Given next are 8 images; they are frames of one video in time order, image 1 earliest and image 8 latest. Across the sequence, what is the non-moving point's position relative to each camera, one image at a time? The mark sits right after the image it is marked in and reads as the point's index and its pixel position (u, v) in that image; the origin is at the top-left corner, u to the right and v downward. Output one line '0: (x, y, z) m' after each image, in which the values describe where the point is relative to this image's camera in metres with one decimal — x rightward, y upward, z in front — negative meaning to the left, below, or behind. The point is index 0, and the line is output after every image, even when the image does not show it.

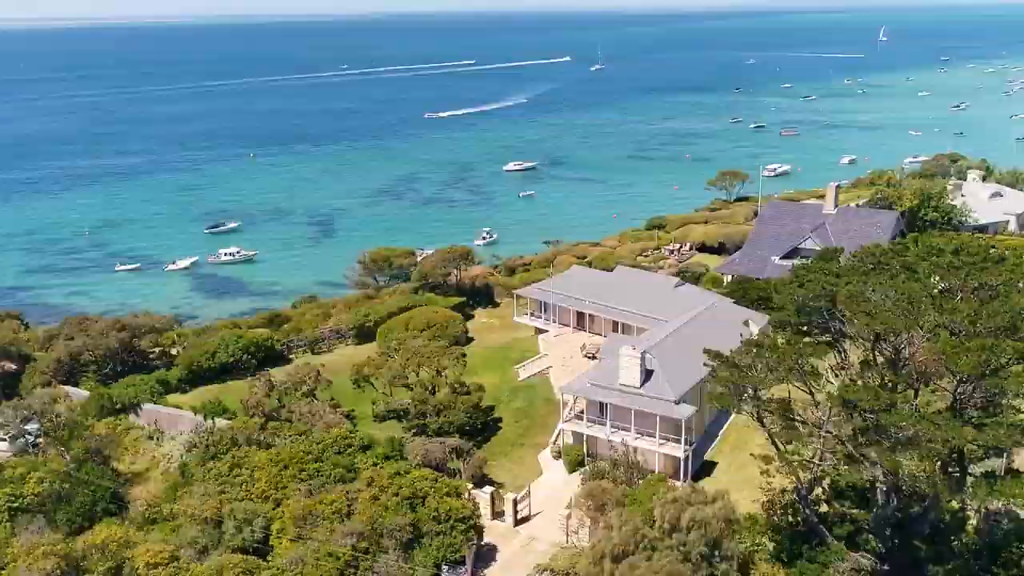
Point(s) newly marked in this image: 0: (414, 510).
0: (-2.0, -4.6, +19.4) m
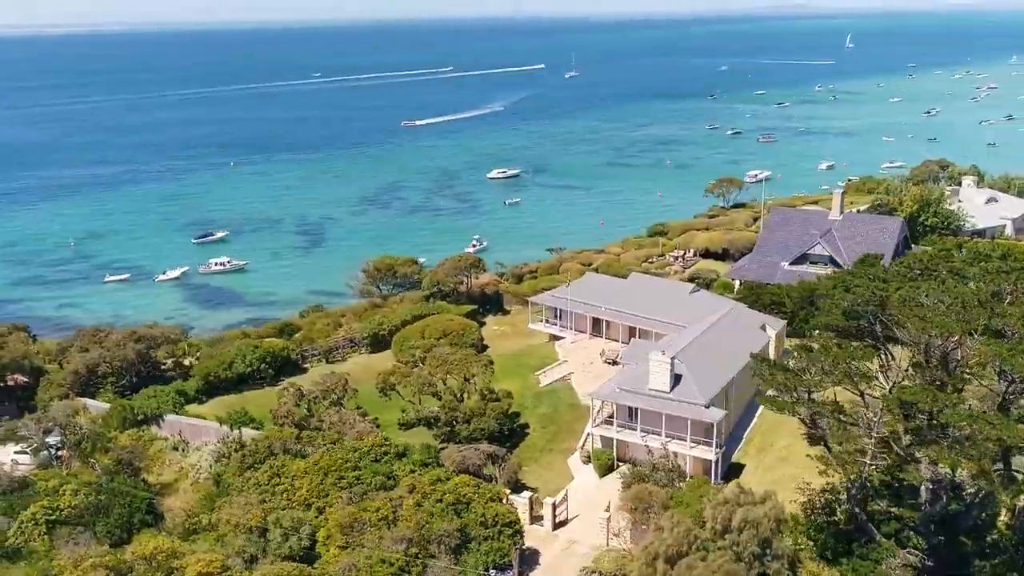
0: (-1.0, -4.8, +19.7) m
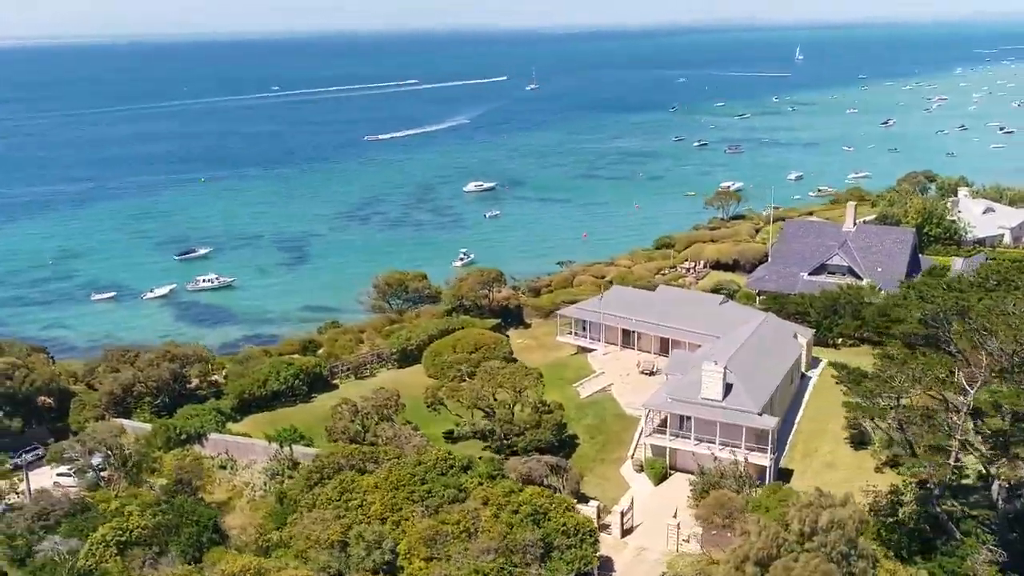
0: (+0.7, -5.1, +20.2) m
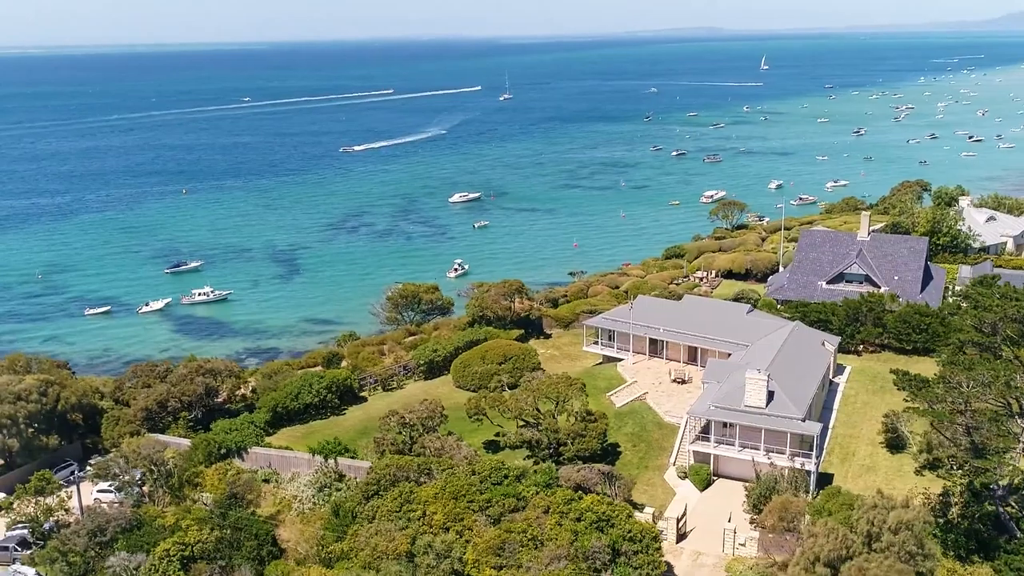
0: (+2.1, -5.4, +20.6) m
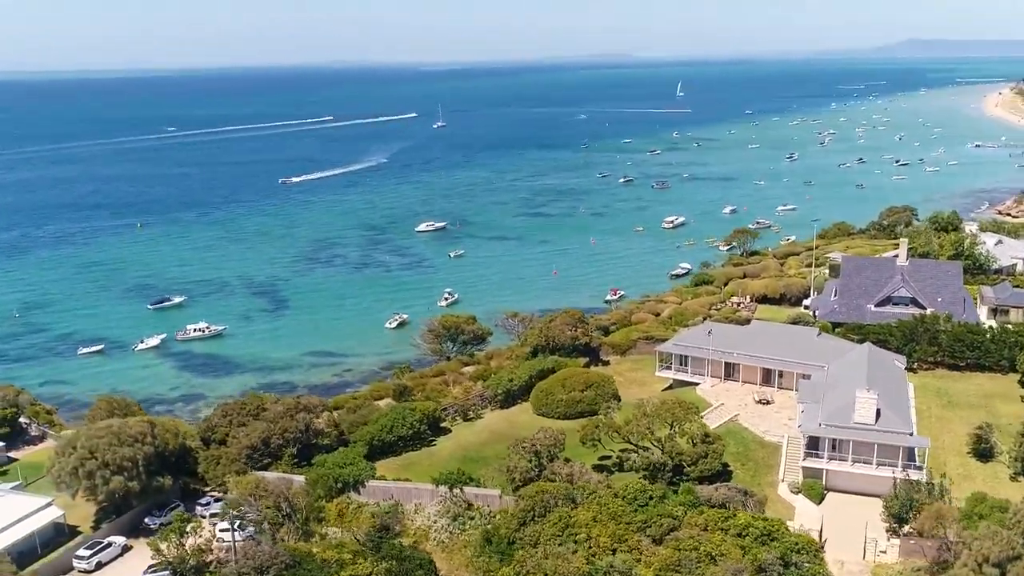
0: (+6.2, -6.1, +22.1) m
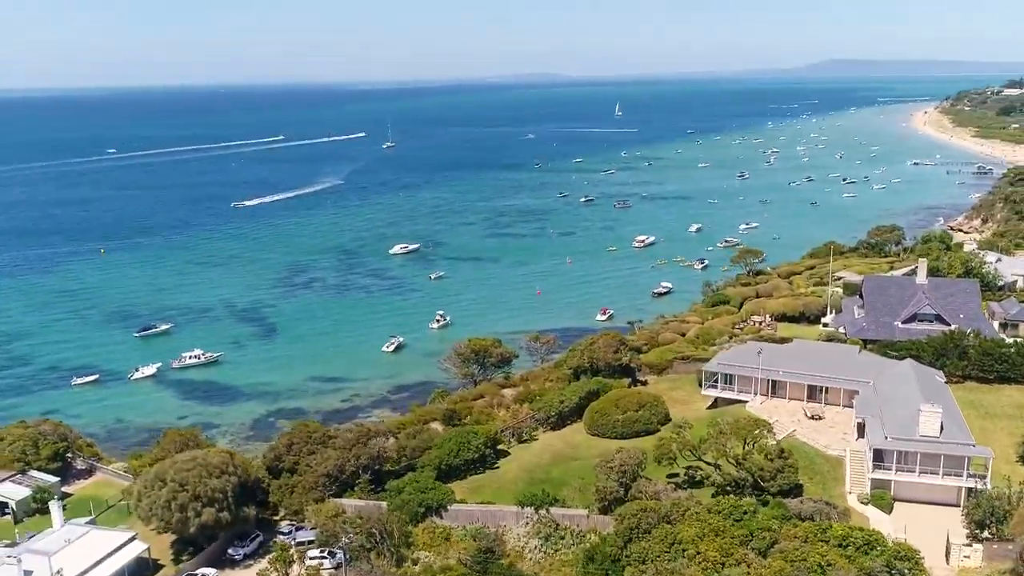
0: (+9.1, -6.7, +23.4) m
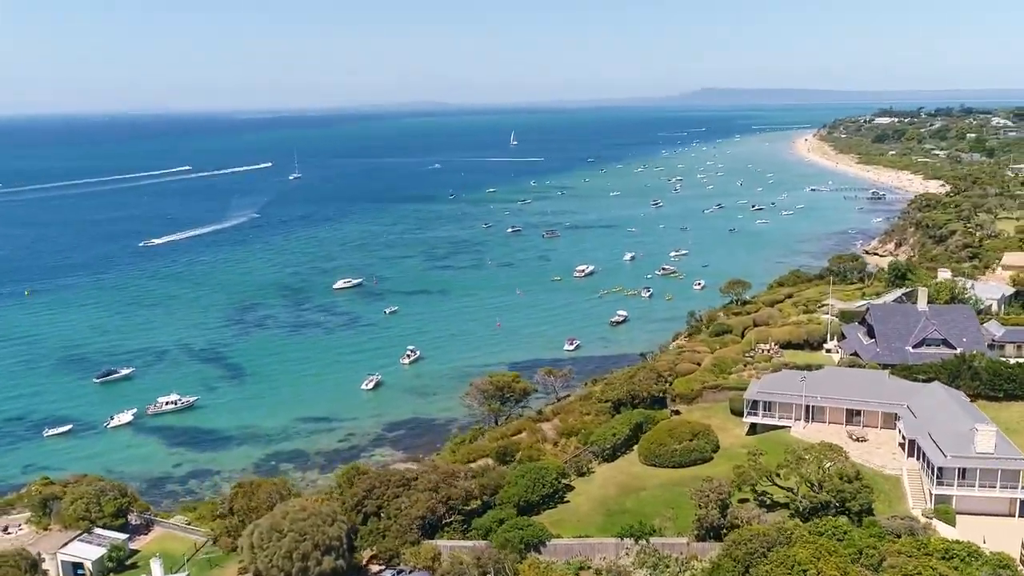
0: (+12.8, -7.6, +25.6) m
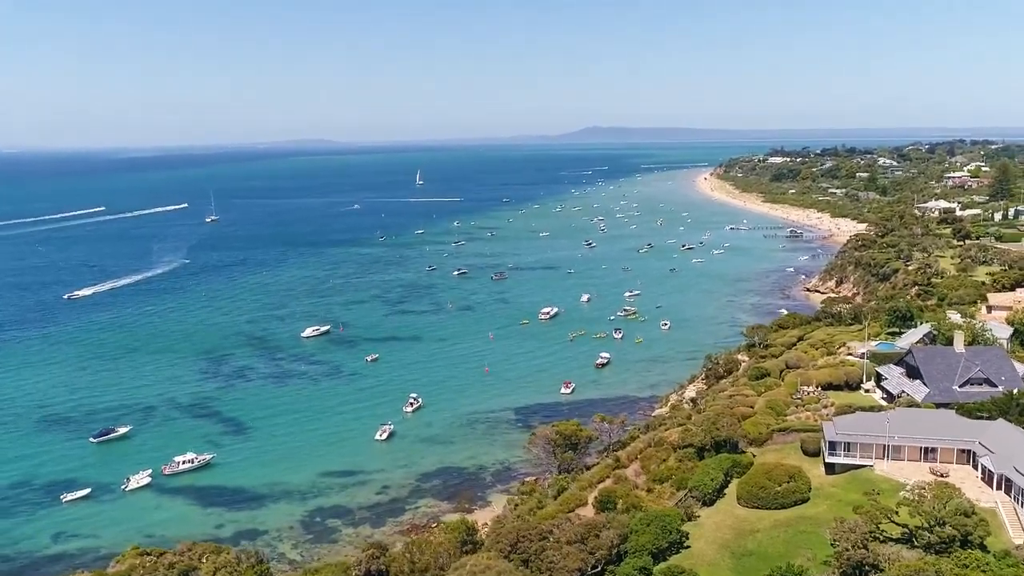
0: (+18.6, -9.2, +28.6) m
